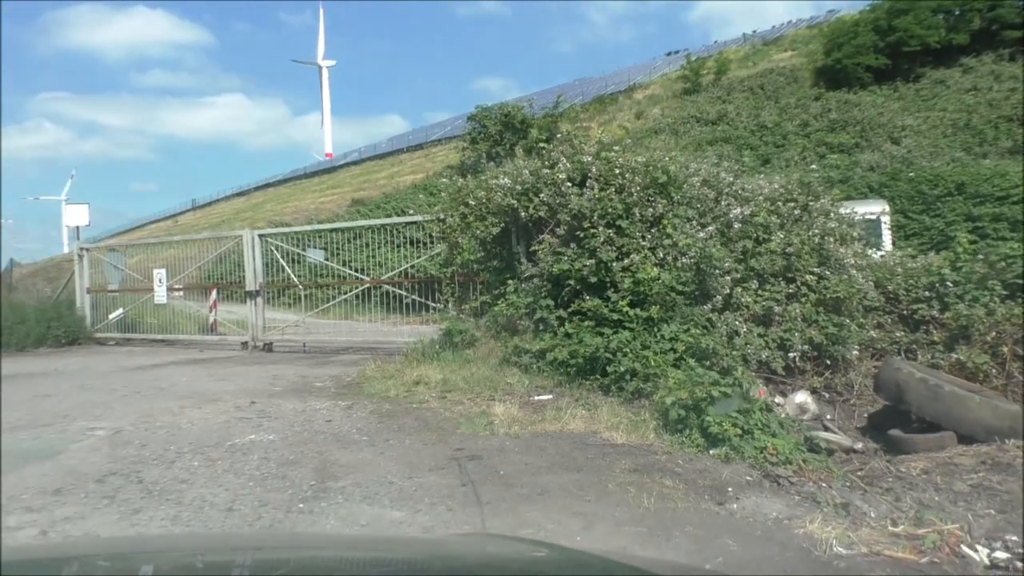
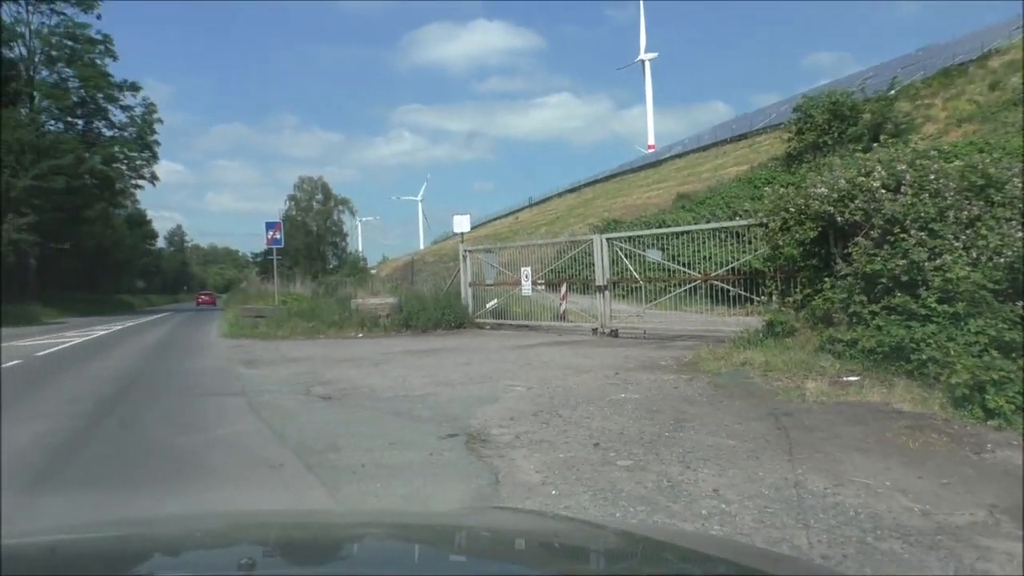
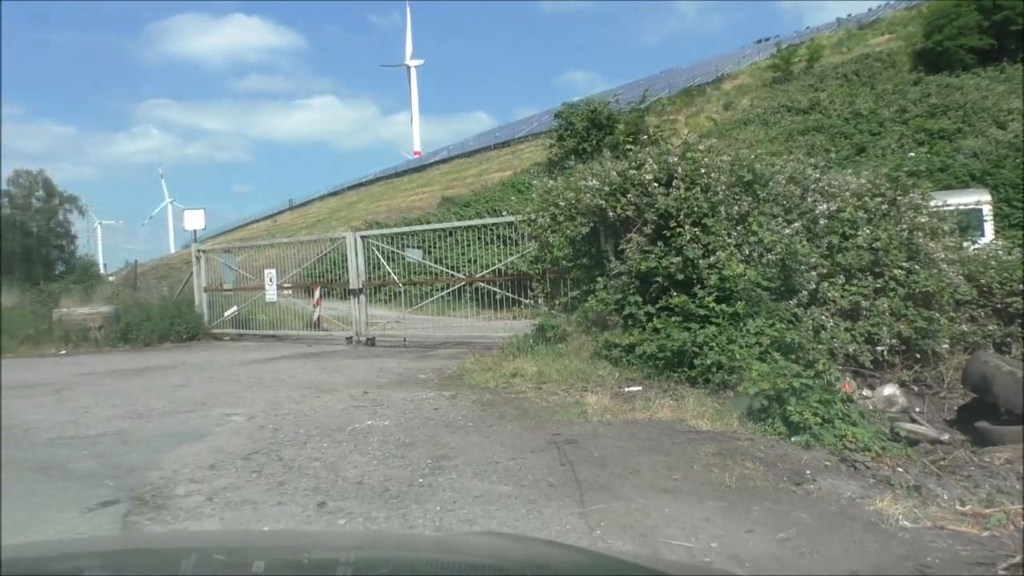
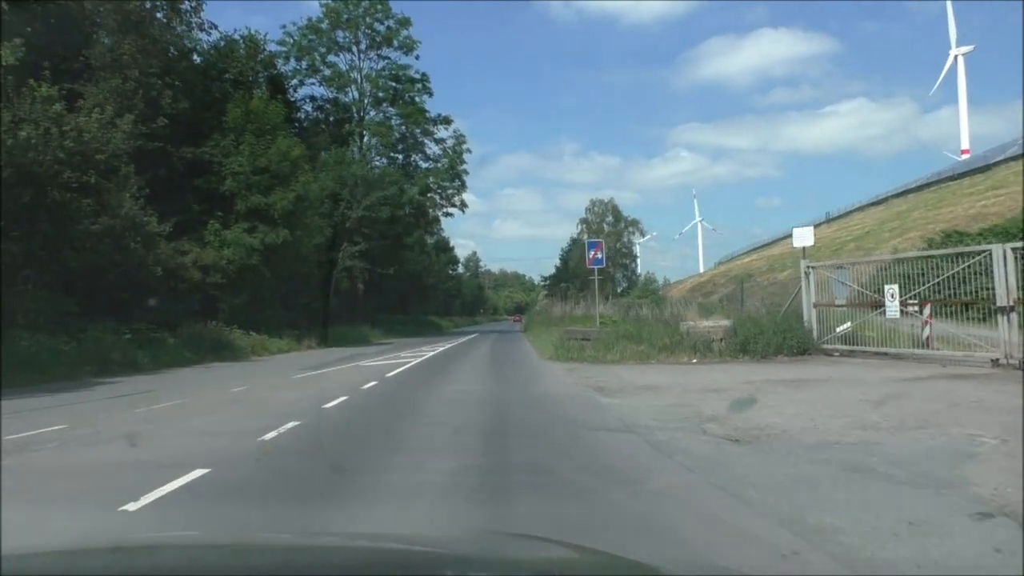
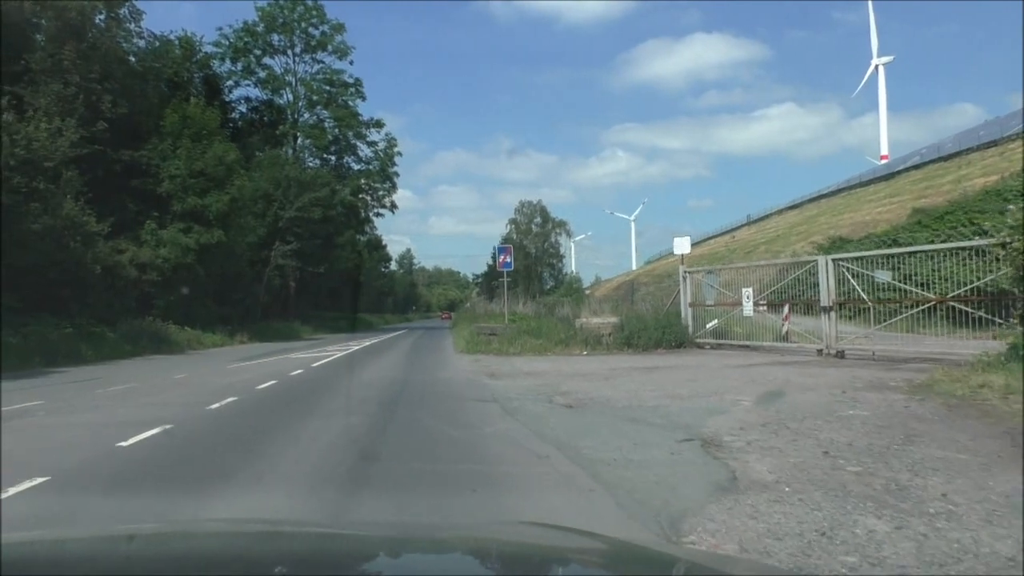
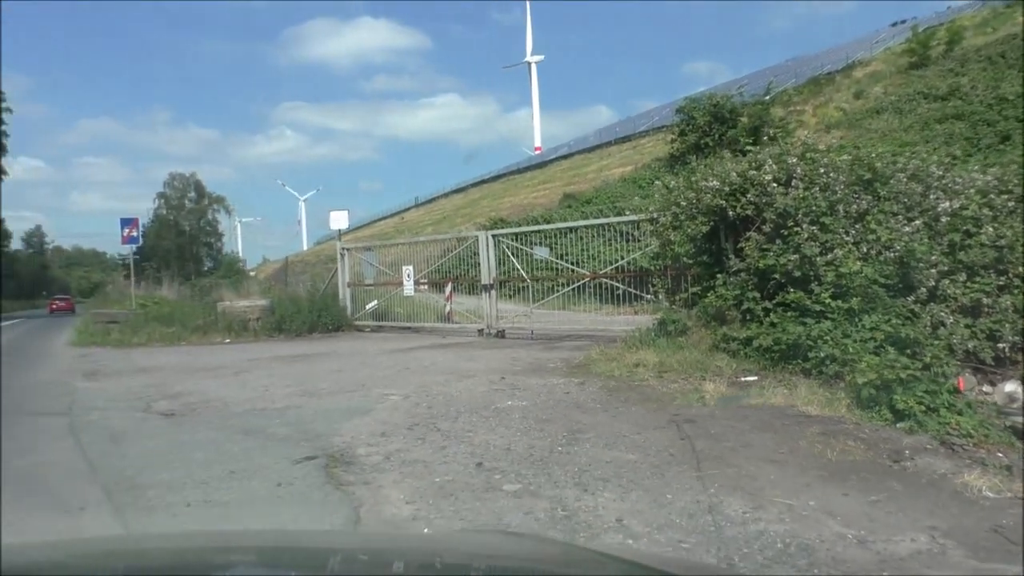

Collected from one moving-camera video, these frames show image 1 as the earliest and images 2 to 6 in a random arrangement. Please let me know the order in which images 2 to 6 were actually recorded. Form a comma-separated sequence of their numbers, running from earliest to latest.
3, 6, 2, 5, 4
